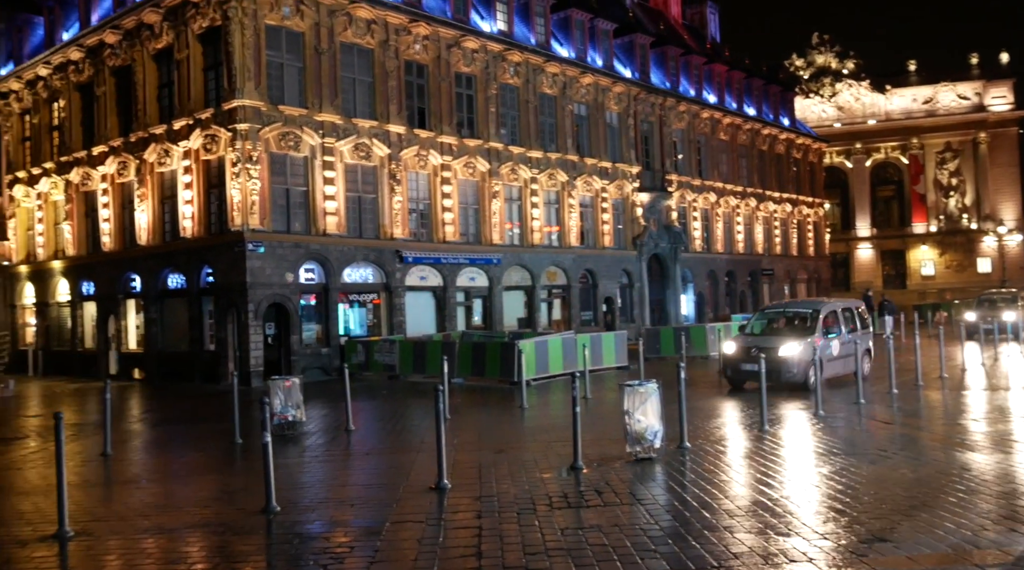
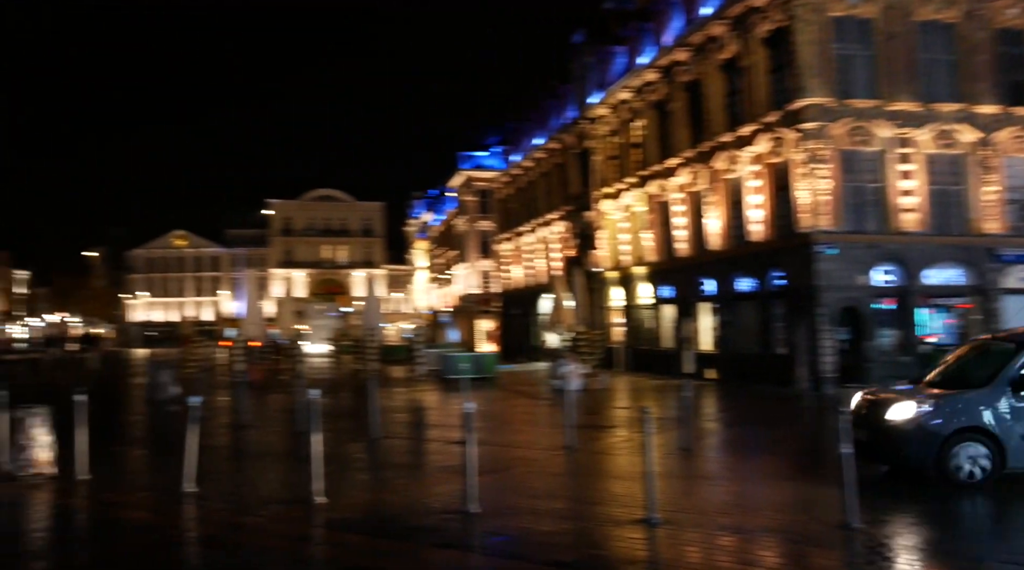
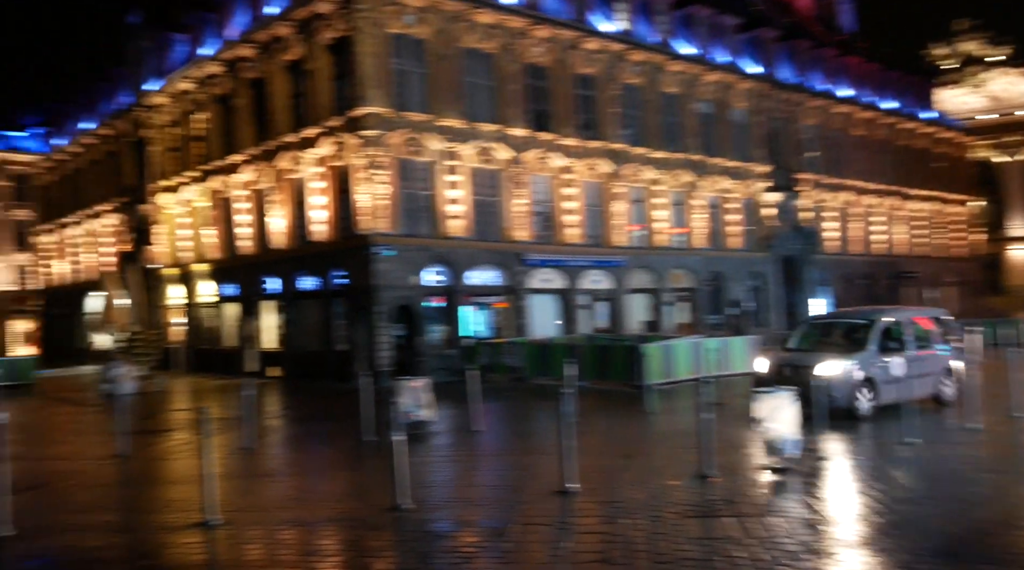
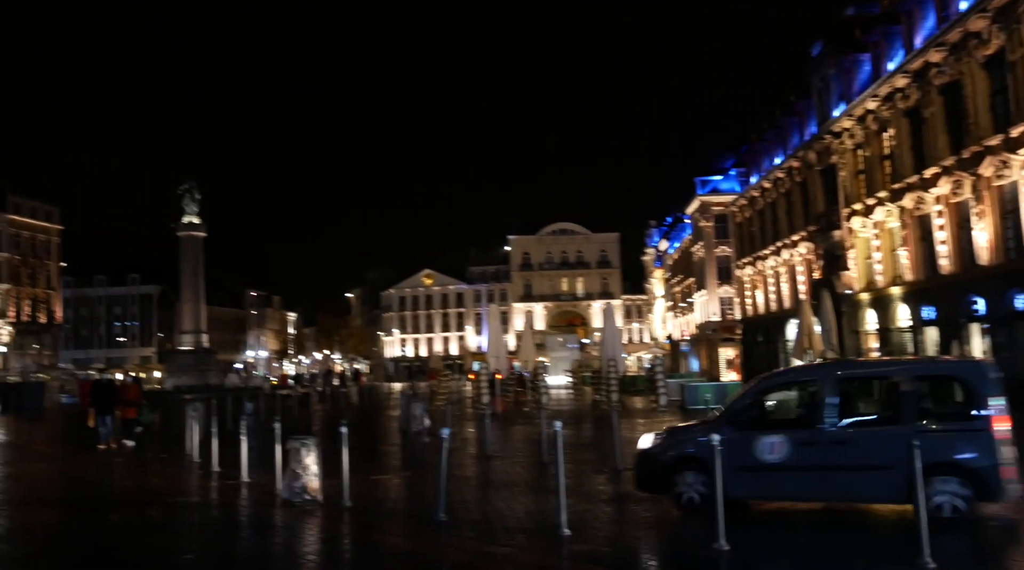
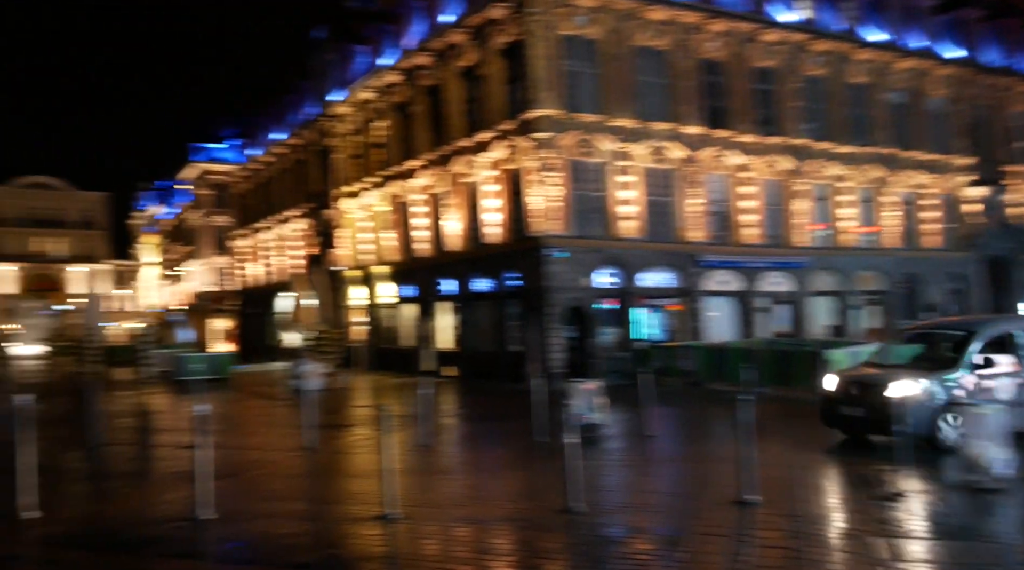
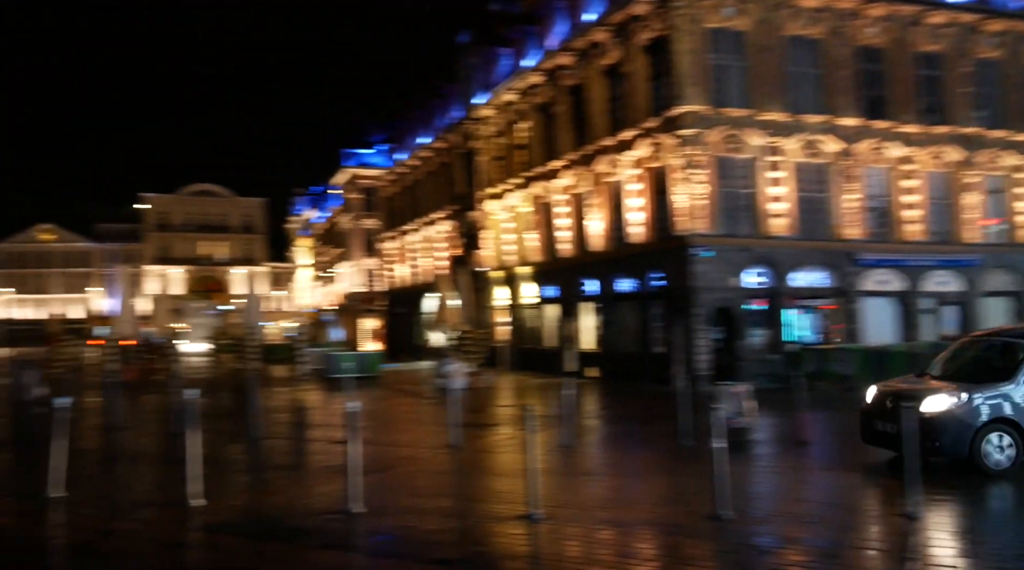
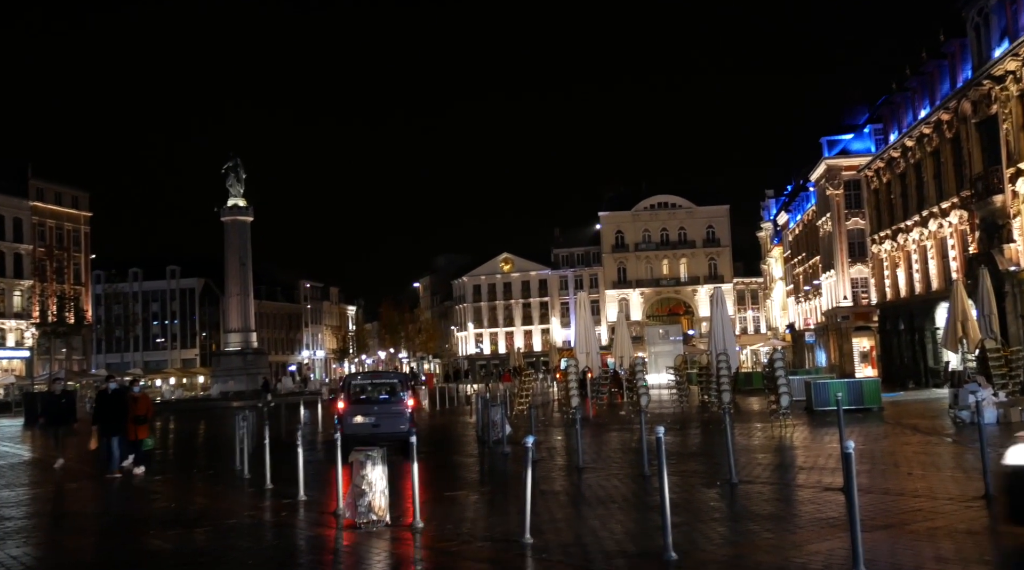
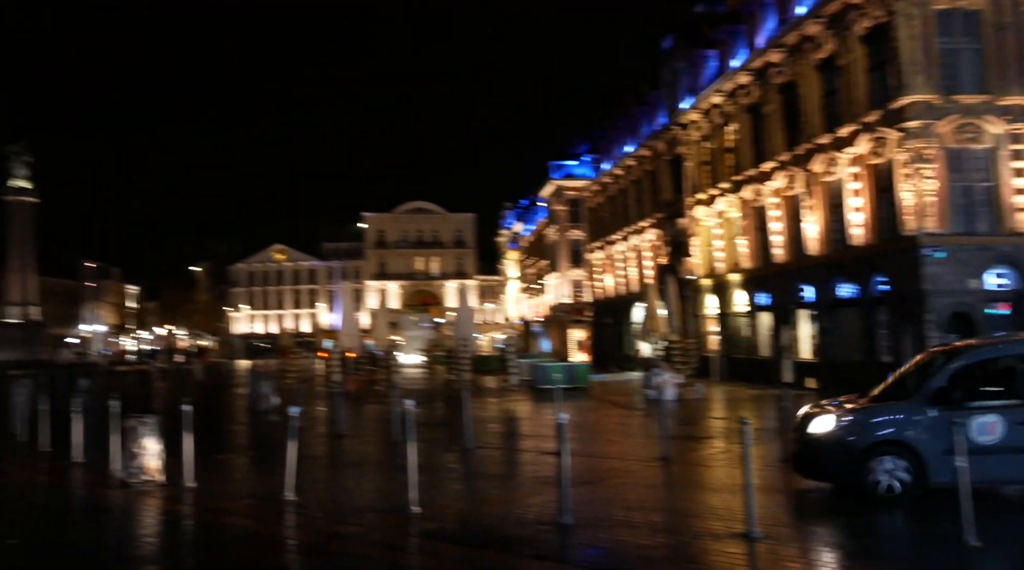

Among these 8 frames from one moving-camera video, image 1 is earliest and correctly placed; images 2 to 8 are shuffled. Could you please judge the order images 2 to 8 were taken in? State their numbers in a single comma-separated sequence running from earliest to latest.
3, 5, 6, 2, 8, 4, 7
